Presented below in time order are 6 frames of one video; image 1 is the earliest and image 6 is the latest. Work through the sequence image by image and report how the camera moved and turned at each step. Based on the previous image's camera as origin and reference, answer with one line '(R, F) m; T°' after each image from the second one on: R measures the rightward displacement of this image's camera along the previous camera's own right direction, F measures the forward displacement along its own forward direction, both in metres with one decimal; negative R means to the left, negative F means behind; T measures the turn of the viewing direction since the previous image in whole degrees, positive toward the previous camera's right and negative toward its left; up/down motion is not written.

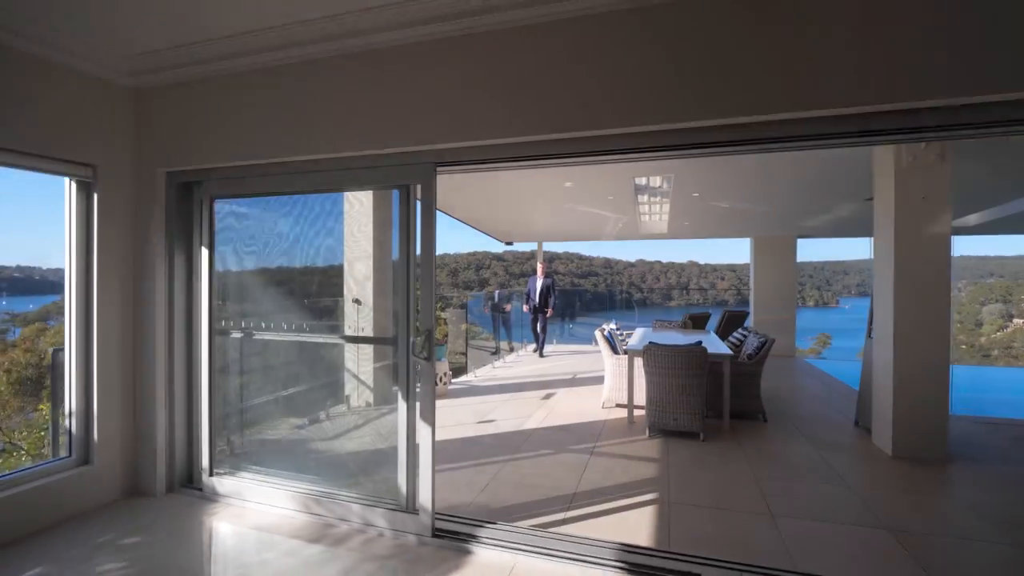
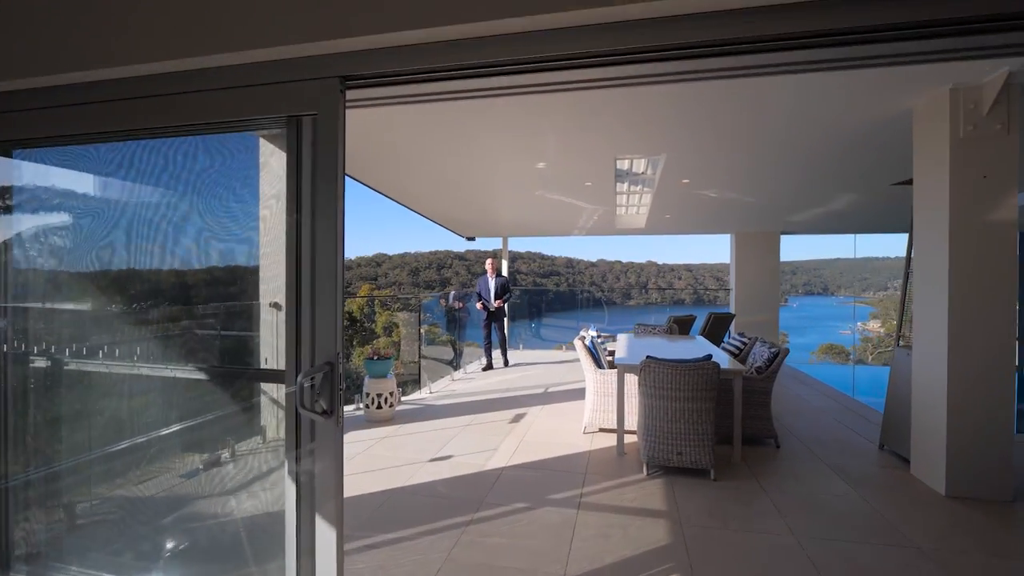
(0.0, +0.9) m; +4°
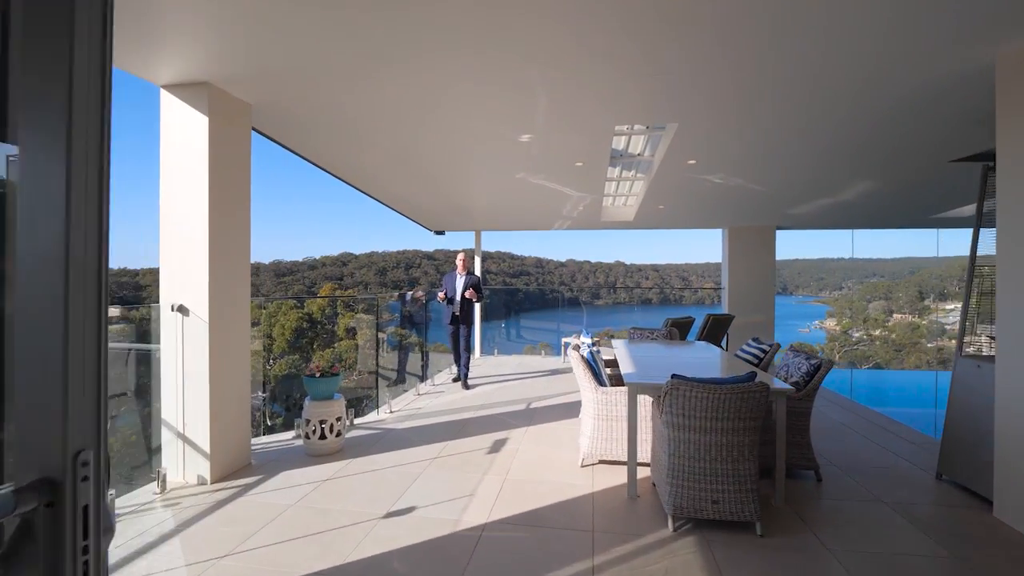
(-0.1, +0.8) m; +4°
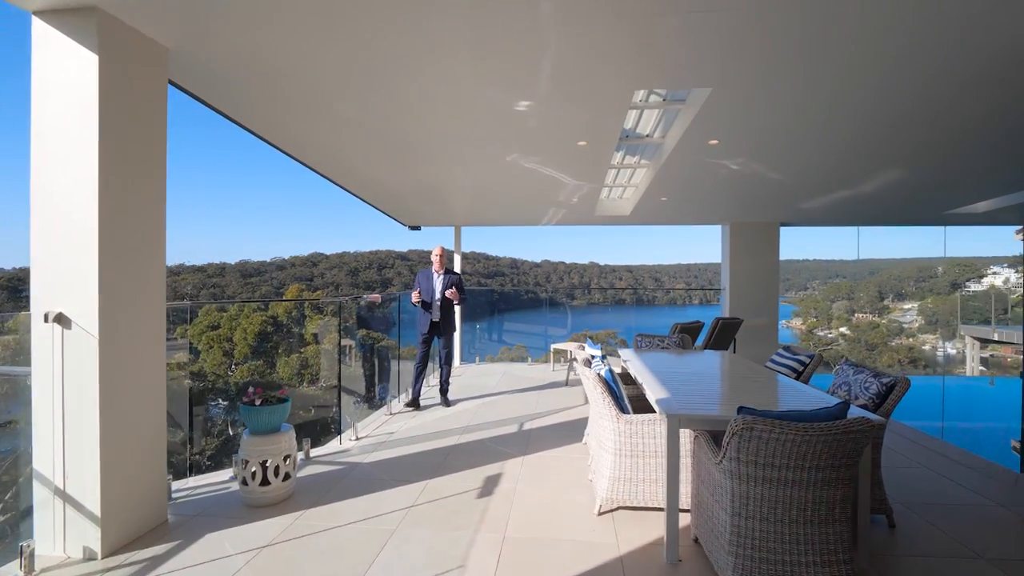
(-0.1, +0.7) m; +3°
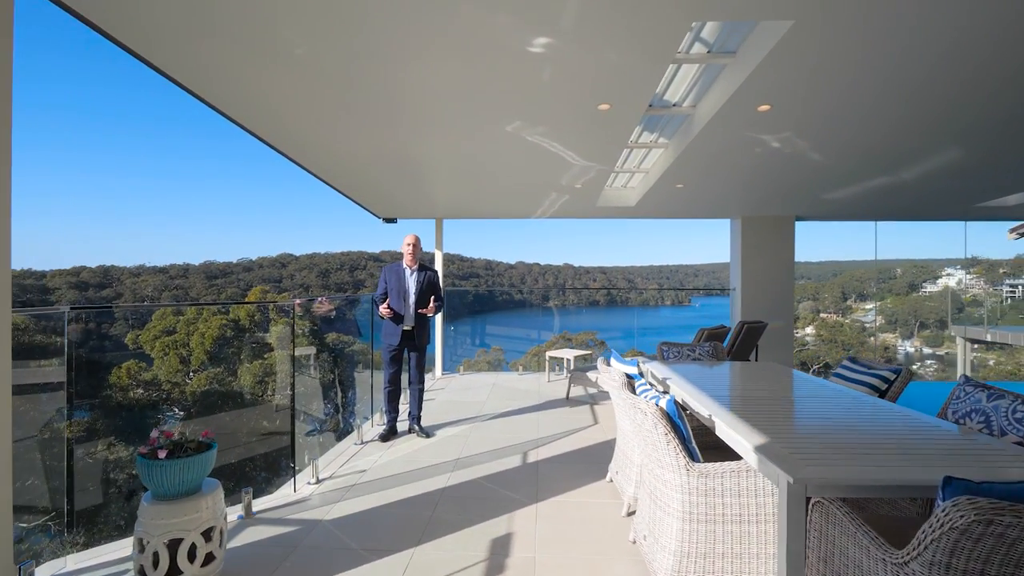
(-0.2, +0.8) m; +3°
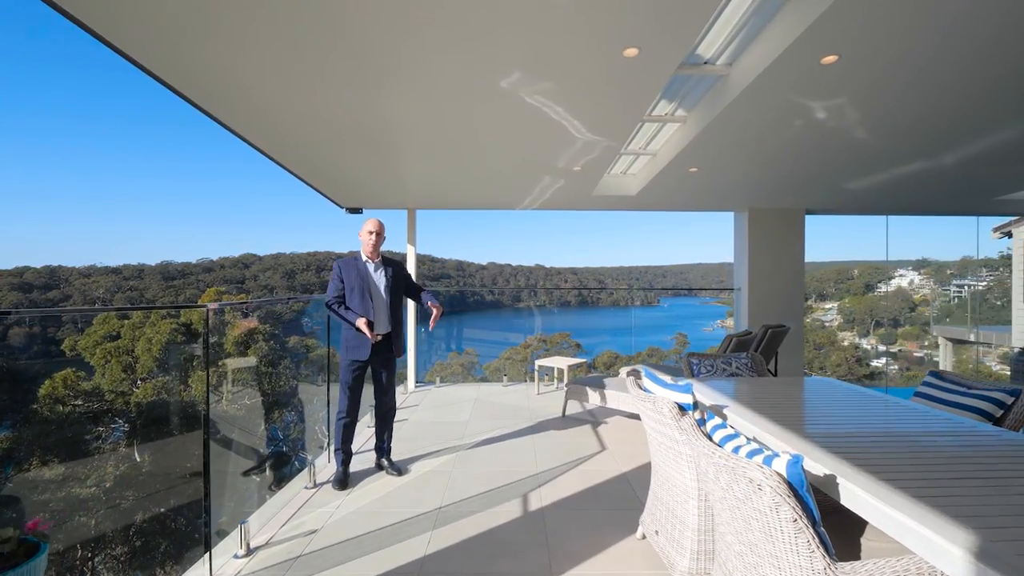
(-0.1, +0.7) m; +3°
